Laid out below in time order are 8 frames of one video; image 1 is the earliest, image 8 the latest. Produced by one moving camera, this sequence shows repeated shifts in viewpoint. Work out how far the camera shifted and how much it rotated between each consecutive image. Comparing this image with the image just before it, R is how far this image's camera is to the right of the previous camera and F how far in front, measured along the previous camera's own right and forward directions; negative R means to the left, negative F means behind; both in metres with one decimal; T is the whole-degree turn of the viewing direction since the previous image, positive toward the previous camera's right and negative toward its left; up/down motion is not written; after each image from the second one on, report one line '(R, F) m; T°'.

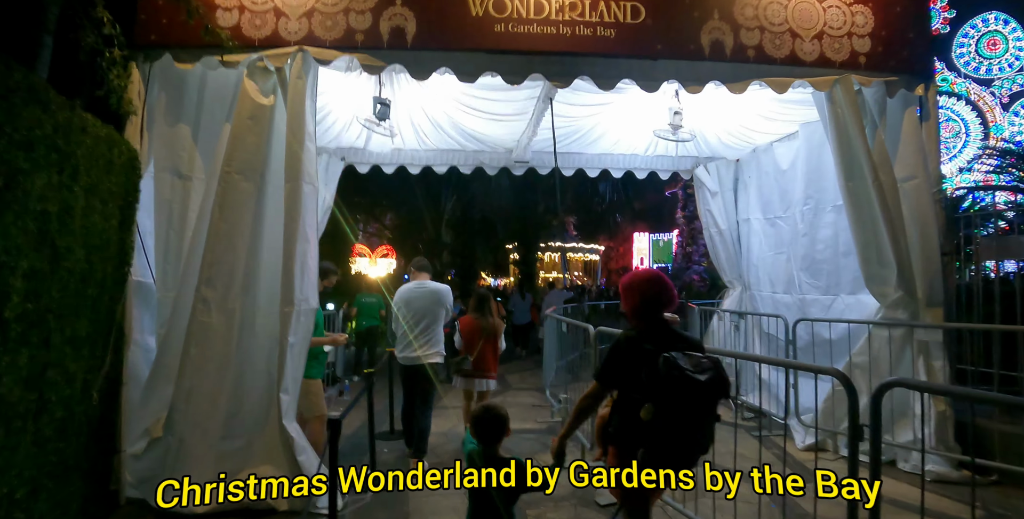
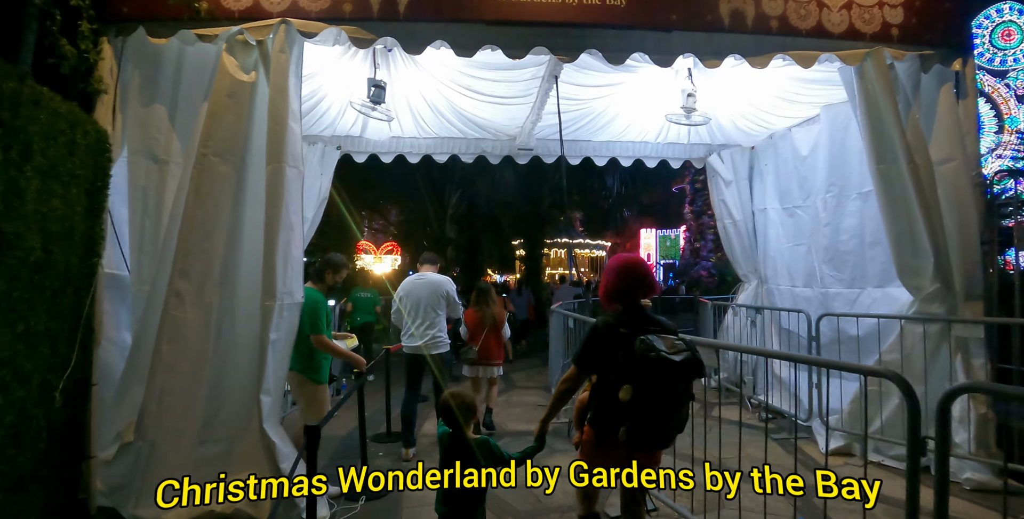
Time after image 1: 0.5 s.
(0.0, +0.3) m; -1°
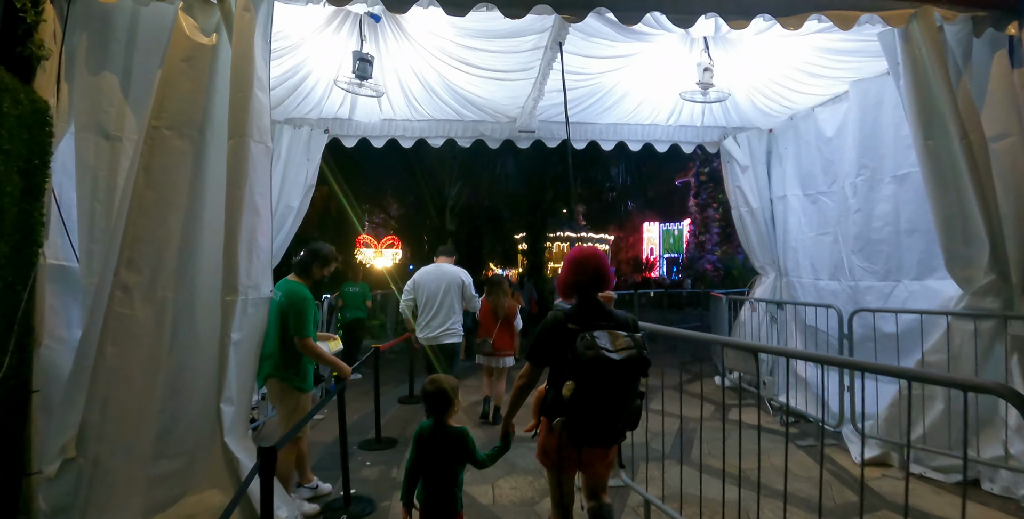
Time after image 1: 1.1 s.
(0.0, +0.5) m; 0°
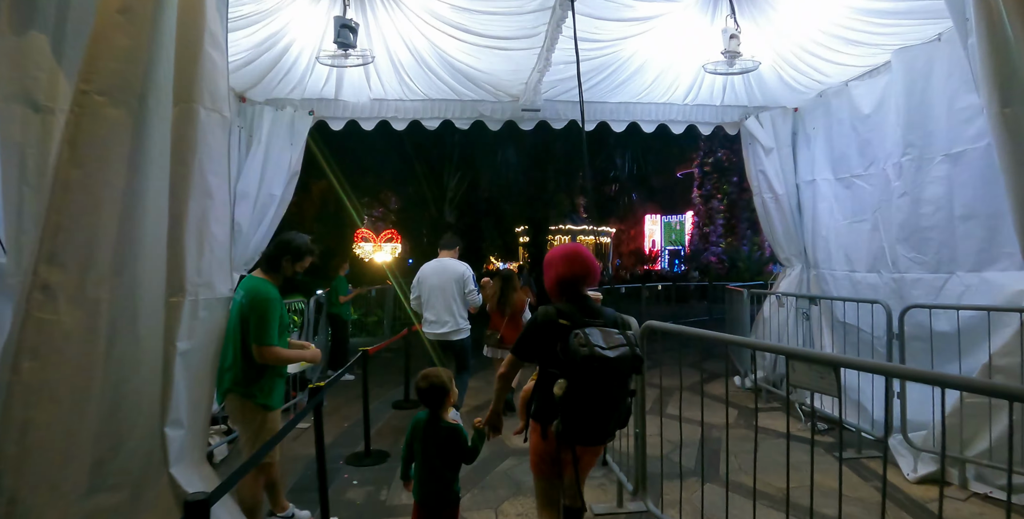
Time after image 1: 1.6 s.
(0.0, +0.5) m; 0°
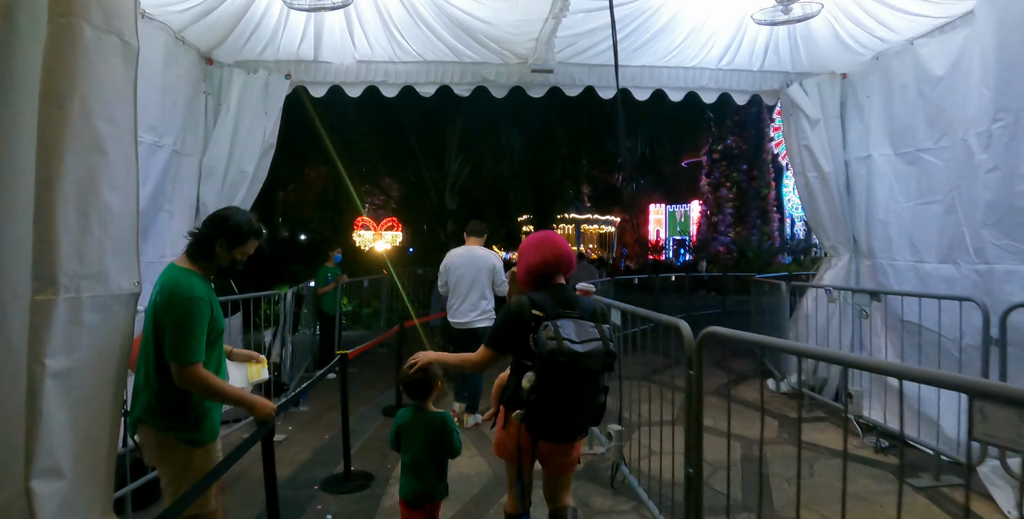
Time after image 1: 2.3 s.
(0.0, +0.7) m; 0°
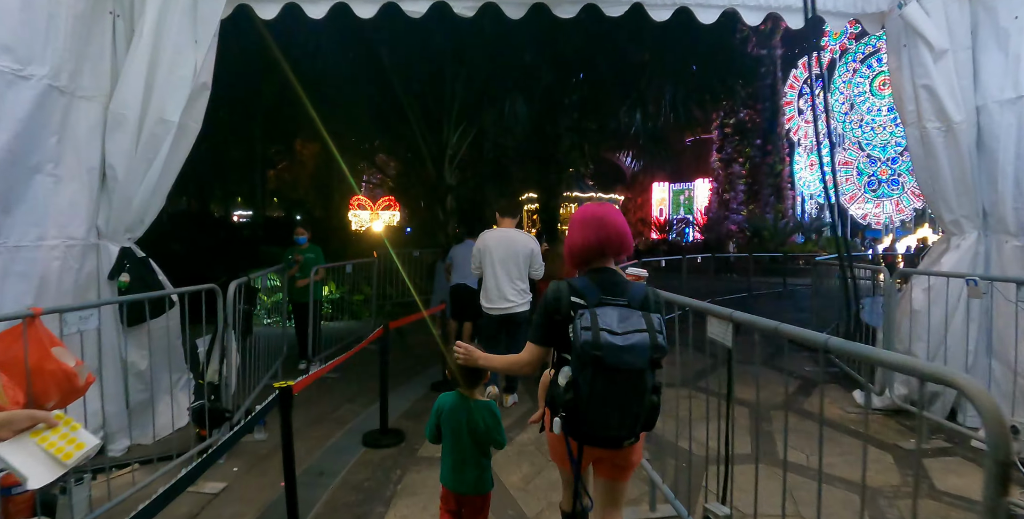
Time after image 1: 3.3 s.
(-0.2, +1.3) m; 0°
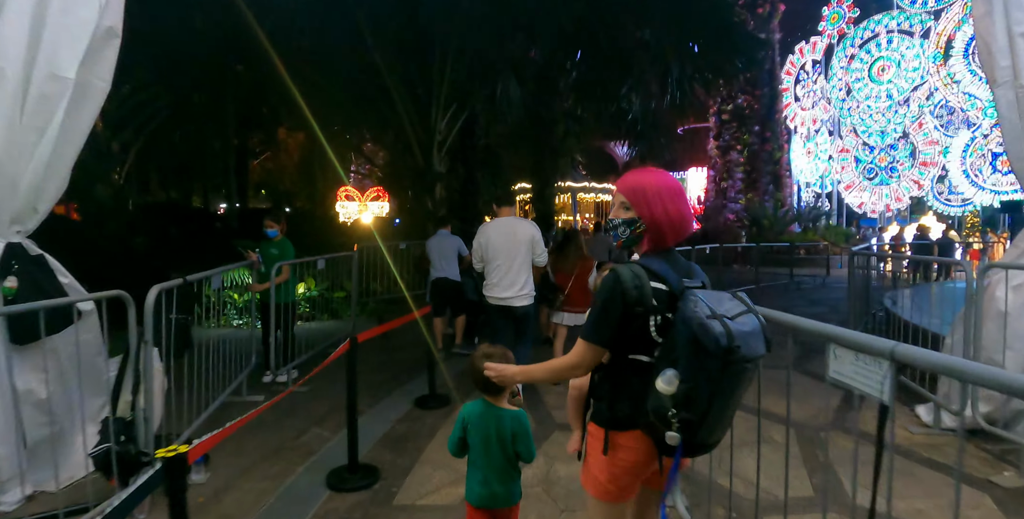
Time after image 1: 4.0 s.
(0.0, +0.8) m; +1°
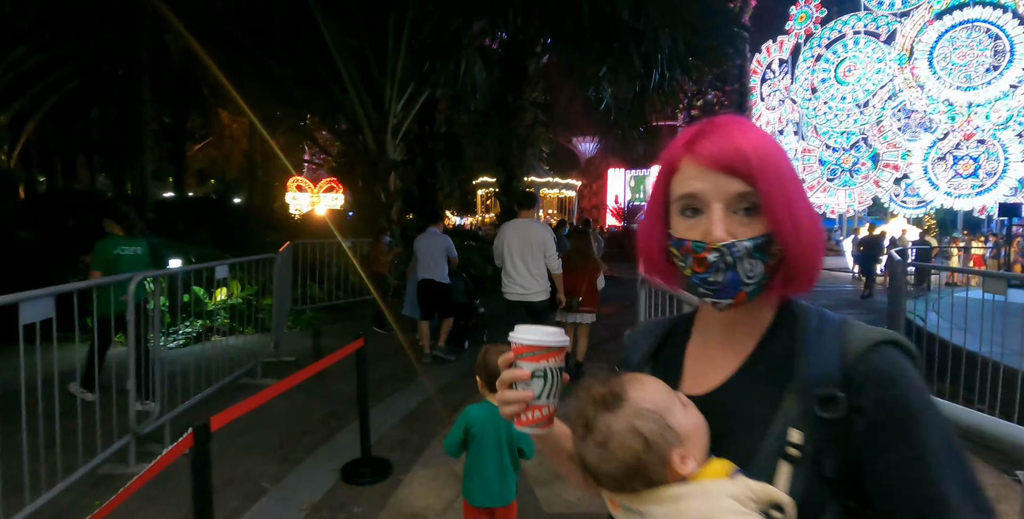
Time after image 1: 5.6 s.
(0.0, +1.3) m; +4°
